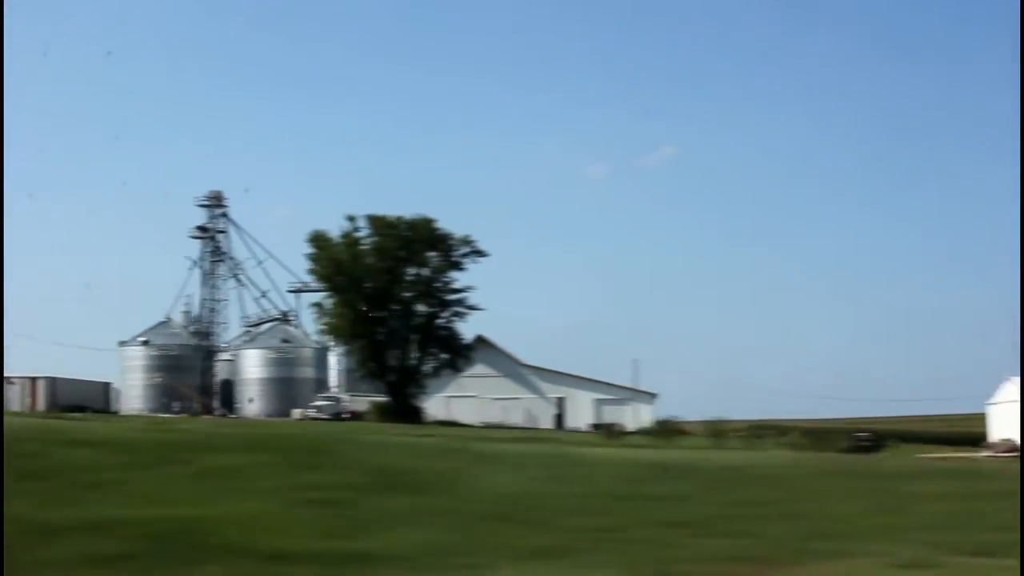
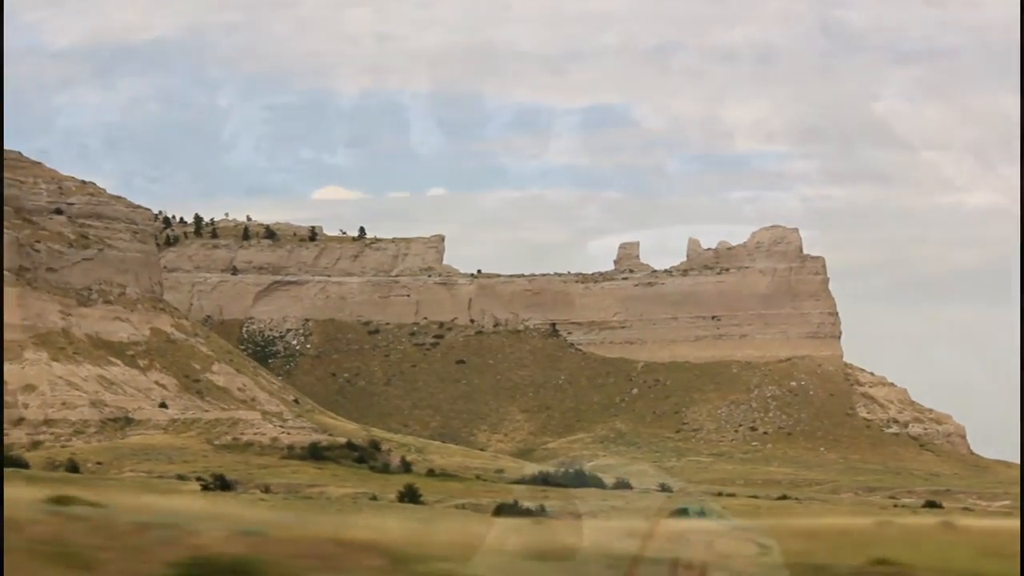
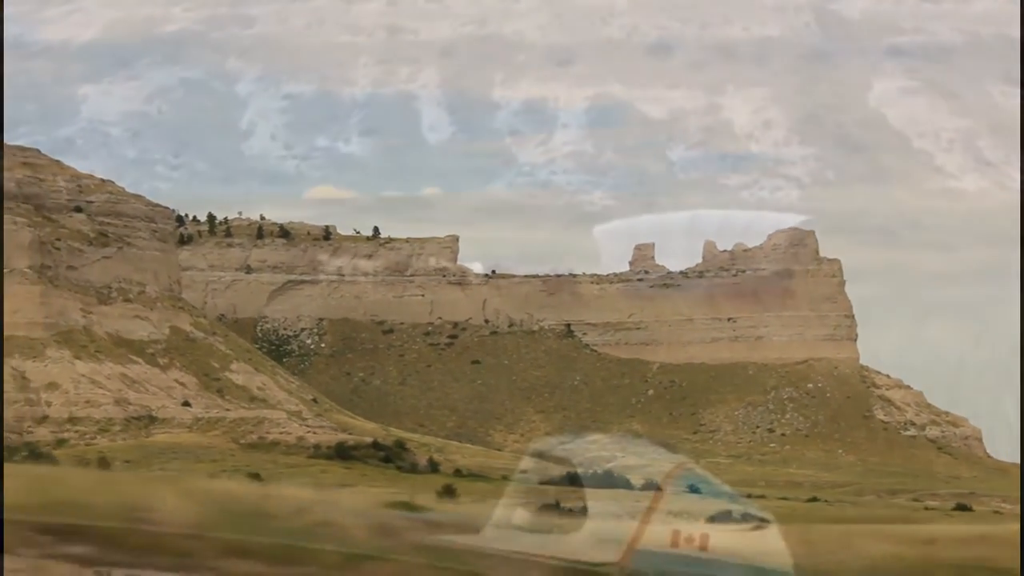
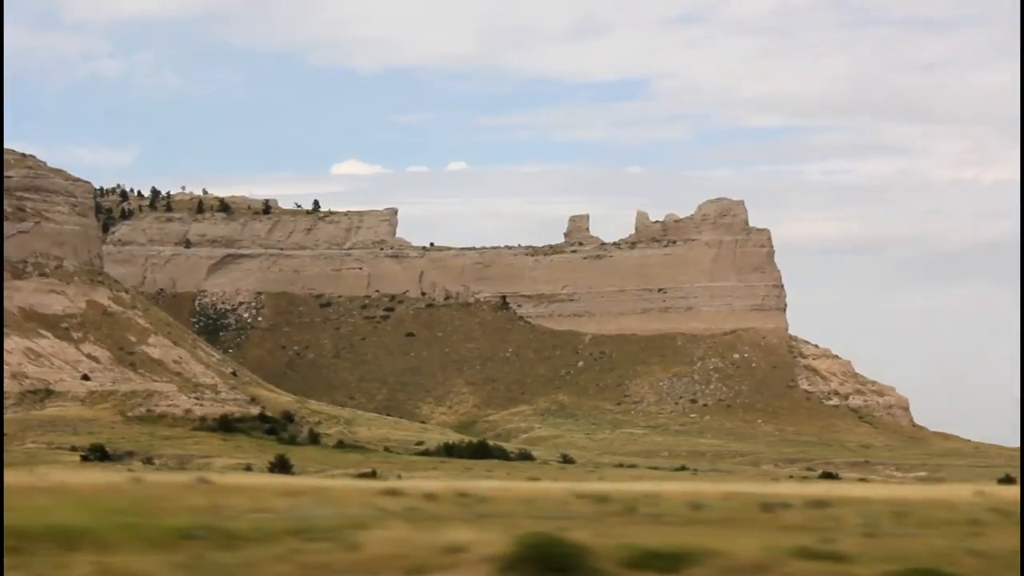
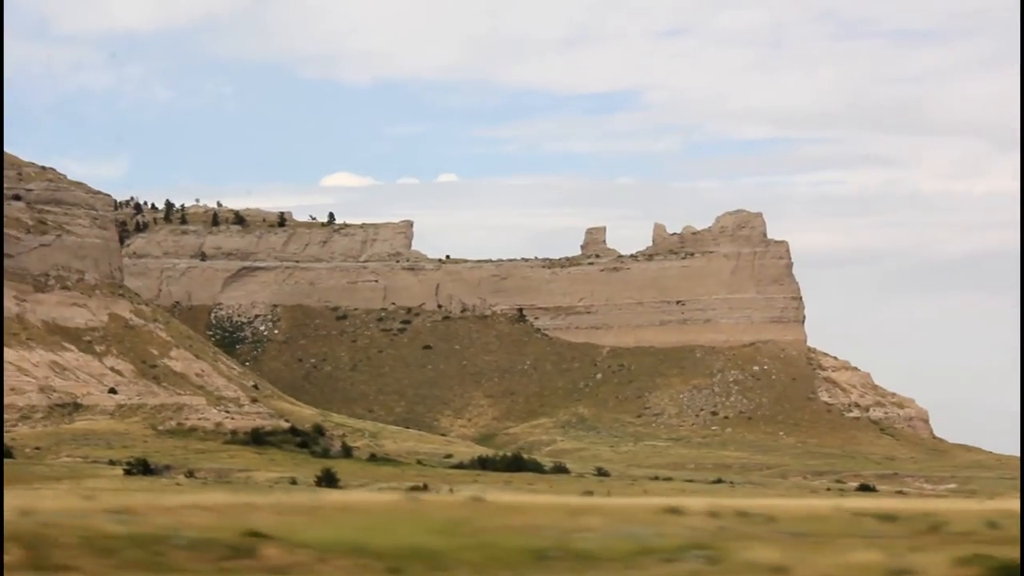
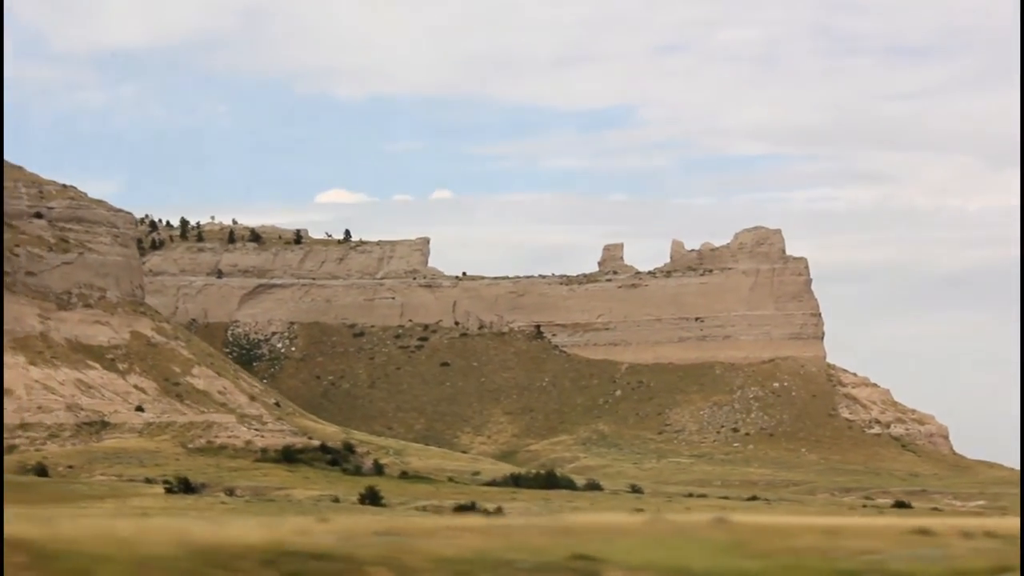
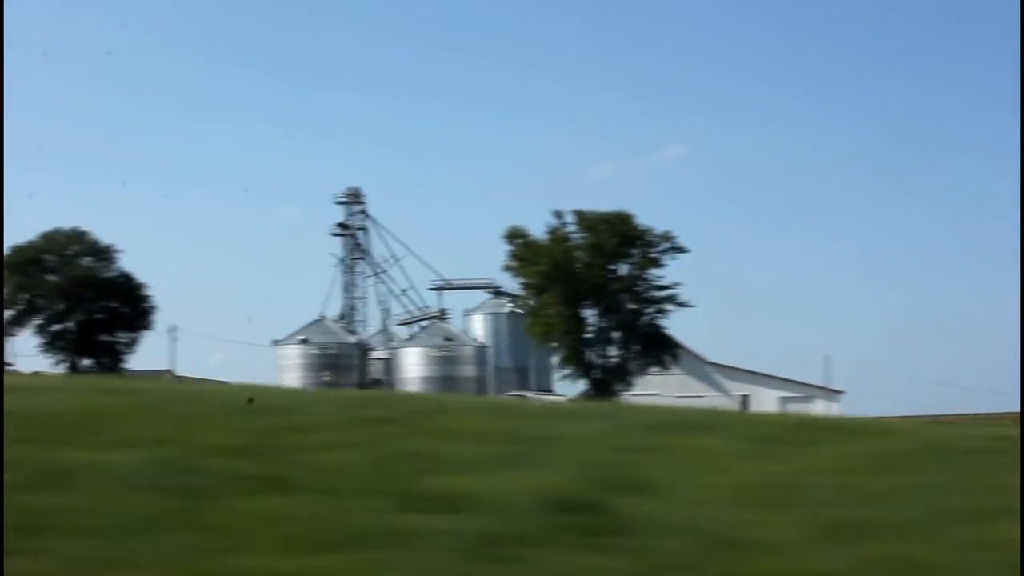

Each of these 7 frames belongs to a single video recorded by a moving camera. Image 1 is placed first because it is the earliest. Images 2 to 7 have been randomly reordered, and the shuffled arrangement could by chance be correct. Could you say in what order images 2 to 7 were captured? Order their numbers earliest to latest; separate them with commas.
7, 4, 5, 6, 2, 3
